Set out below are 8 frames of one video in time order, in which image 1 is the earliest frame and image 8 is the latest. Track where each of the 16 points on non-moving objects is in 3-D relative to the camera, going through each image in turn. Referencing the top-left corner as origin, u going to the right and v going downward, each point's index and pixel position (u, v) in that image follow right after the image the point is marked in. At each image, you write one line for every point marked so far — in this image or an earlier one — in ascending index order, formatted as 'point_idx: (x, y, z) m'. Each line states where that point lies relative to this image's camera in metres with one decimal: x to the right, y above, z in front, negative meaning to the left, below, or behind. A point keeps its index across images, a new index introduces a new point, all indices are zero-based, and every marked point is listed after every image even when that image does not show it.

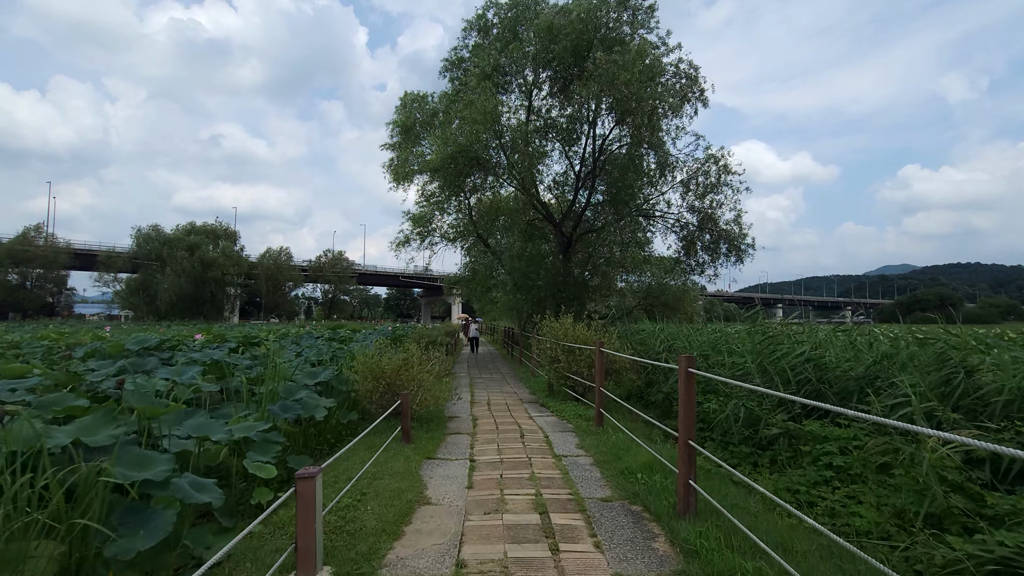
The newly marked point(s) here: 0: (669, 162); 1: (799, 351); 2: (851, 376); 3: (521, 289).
0: (+3.7, +3.0, +11.5) m
1: (+2.8, -0.6, +4.7) m
2: (+2.9, -0.8, +4.1) m
3: (+0.2, 0.0, +12.5) m
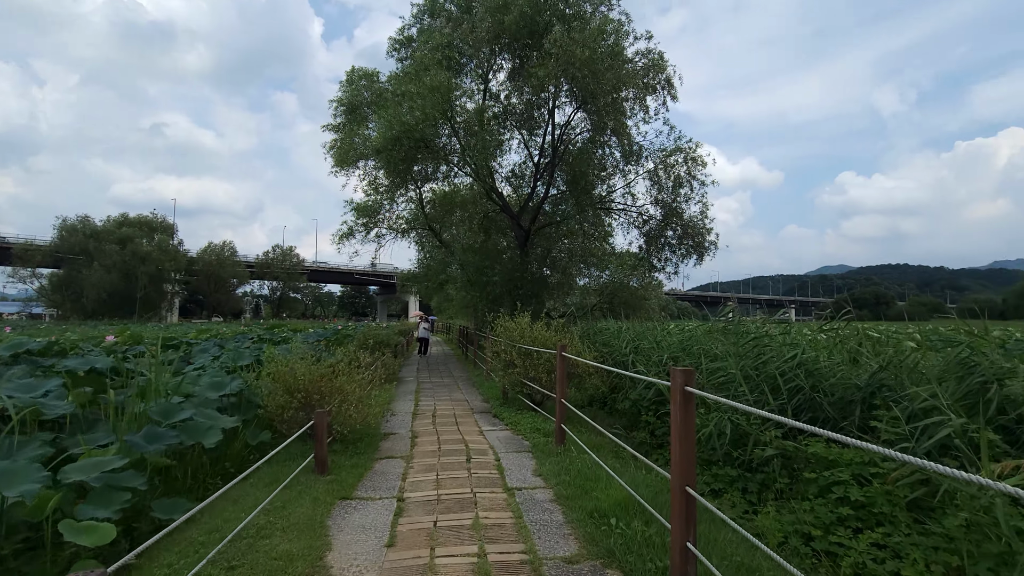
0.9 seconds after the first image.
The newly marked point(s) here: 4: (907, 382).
0: (+2.7, +3.0, +10.9) m
1: (+2.3, -0.6, +4.1) m
2: (+2.5, -0.7, +3.6) m
3: (-0.9, +0.1, +11.7) m
4: (+2.7, -0.6, +3.3) m
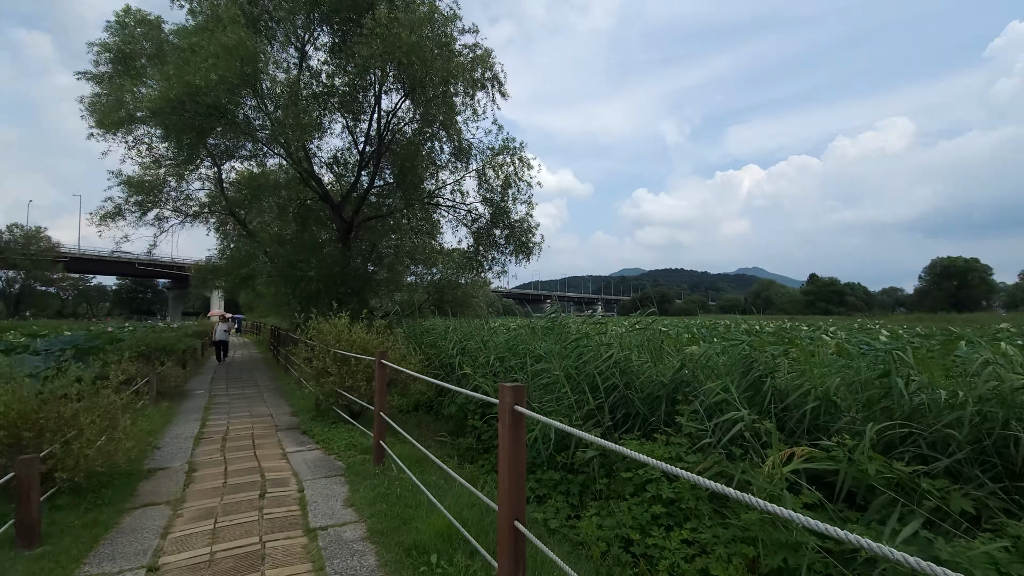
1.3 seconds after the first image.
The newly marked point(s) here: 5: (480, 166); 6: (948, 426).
0: (-1.0, +3.1, +10.8) m
1: (+0.8, -0.6, +4.3) m
2: (+1.1, -0.7, +3.8) m
3: (-4.7, +0.1, +10.4) m
4: (+1.4, -0.7, +3.6) m
5: (-0.7, +2.7, +11.0) m
6: (+2.3, -0.7, +2.6) m
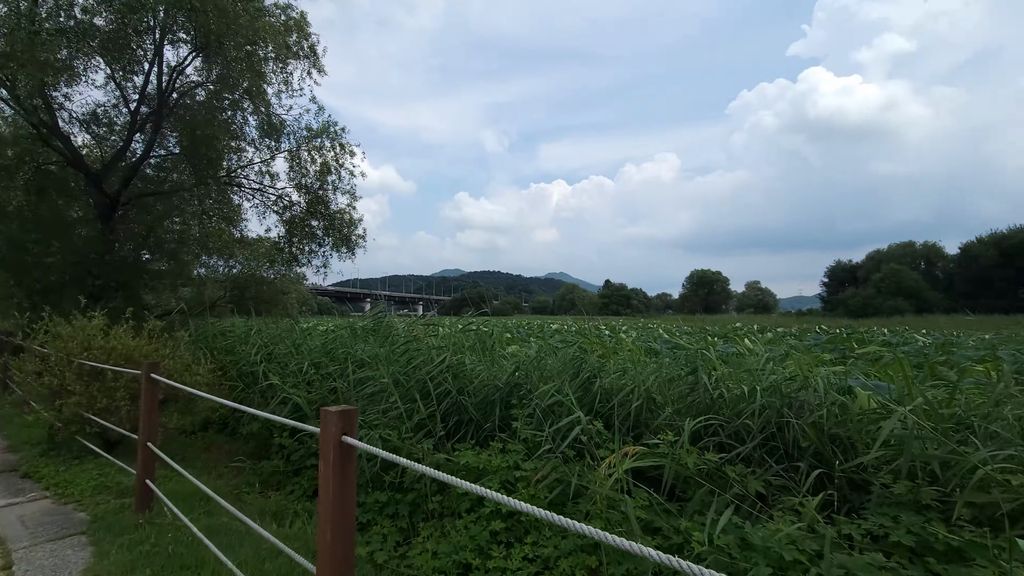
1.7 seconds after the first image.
0: (-4.5, +3.1, +9.5) m
1: (-0.6, -0.6, +4.0) m
2: (-0.1, -0.7, +3.7) m
3: (-7.9, +0.3, +7.8) m
4: (+0.2, -0.7, +3.6) m
5: (-4.3, +2.8, +9.7) m
6: (+1.4, -0.8, +2.9) m
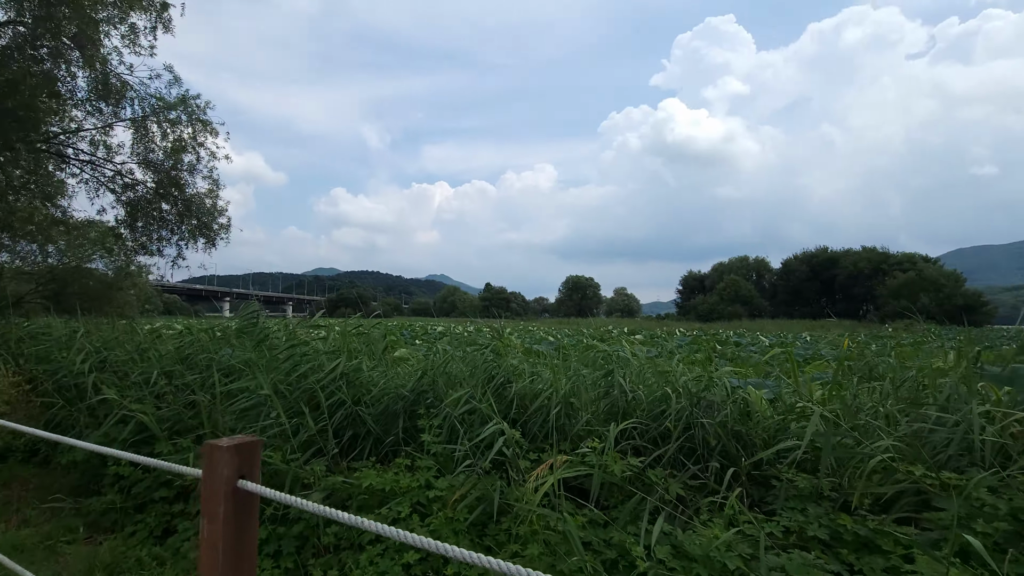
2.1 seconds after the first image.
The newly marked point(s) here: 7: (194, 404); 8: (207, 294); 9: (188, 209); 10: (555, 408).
0: (-6.4, +3.2, +7.9) m
1: (-1.3, -0.5, +3.5) m
2: (-0.8, -0.7, +3.3) m
3: (-9.3, +0.5, +5.4) m
4: (-0.4, -0.7, +3.3) m
5: (-6.2, +2.9, +8.2) m
6: (+0.9, -0.8, +2.9) m
7: (-2.5, -1.0, +4.0) m
8: (-10.9, -0.2, +17.6) m
9: (-5.8, +1.4, +8.8) m
10: (+0.3, -0.7, +3.0) m
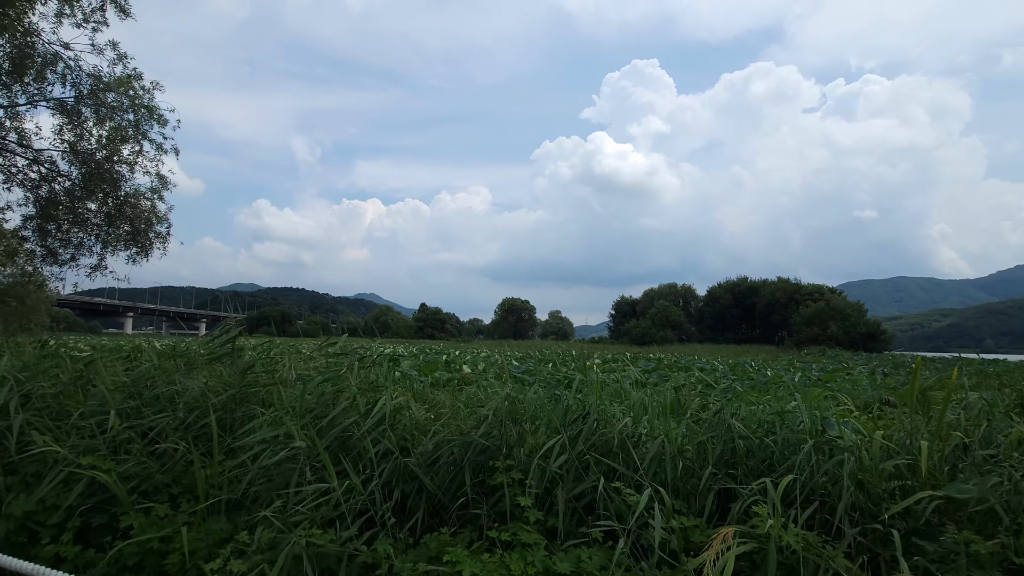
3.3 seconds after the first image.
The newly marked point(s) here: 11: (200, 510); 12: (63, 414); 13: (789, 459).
0: (-6.4, +3.1, +6.7) m
1: (-0.9, -0.7, +2.8) m
2: (-0.3, -0.8, +2.7) m
3: (-9.0, +0.5, +3.6) m
4: (0.0, -0.8, +2.7) m
5: (-6.3, +2.7, +6.9) m
6: (+1.4, -0.9, +2.5) m
7: (-2.1, -1.1, +3.1) m
8: (-12.3, -0.7, +15.5) m
9: (-6.0, +1.2, +7.5) m
10: (+0.8, -0.9, +2.5) m
11: (-1.6, -1.2, +2.5) m
12: (-3.1, -0.8, +3.4) m
13: (+1.5, -0.9, +2.5) m
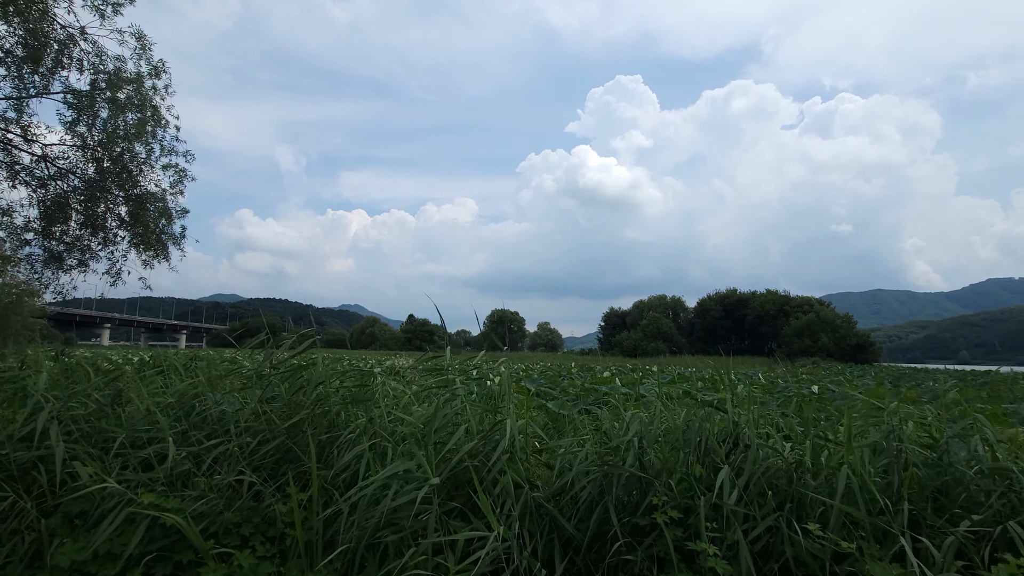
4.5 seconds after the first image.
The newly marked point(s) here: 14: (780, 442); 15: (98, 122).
0: (-5.8, +3.0, +6.2) m
1: (-0.2, -0.7, +2.4) m
2: (+0.4, -0.9, +2.3) m
3: (-8.3, +0.5, +3.0) m
4: (+0.7, -0.8, +2.3) m
5: (-5.7, +2.6, +6.5) m
6: (+2.1, -0.9, +2.2) m
7: (-1.5, -1.1, +2.6) m
8: (-12.0, -0.9, +14.7) m
9: (-5.4, +1.1, +7.0) m
10: (+1.5, -0.9, +2.1) m
11: (-0.9, -1.2, +2.1) m
12: (-2.4, -0.9, +2.9) m
13: (+2.1, -0.9, +2.2) m
14: (+1.4, -0.8, +2.5) m
15: (-5.6, +2.2, +6.6) m
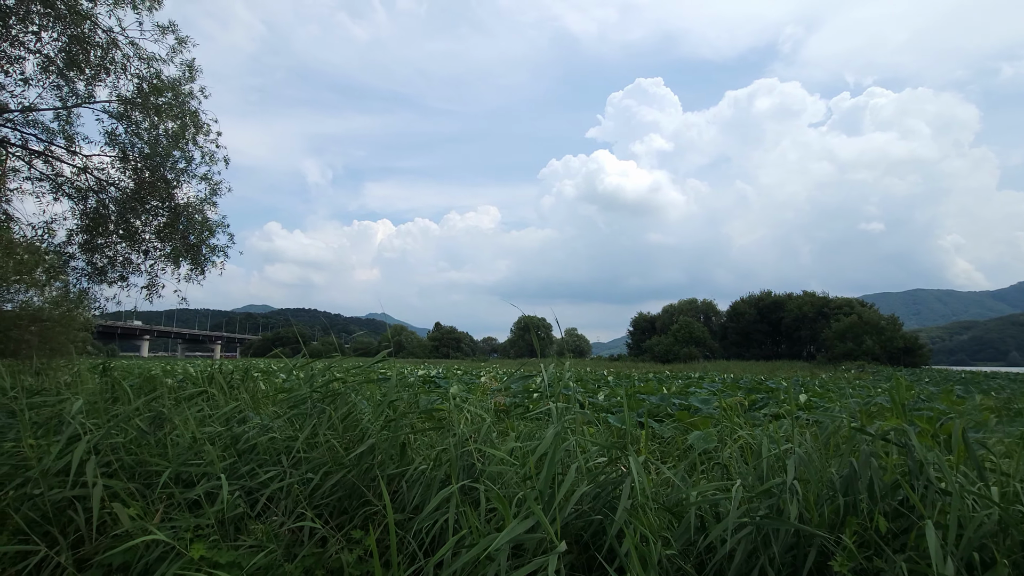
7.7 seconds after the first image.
0: (-5.2, +2.8, +6.0) m
1: (+0.3, -0.7, +2.0) m
2: (+0.9, -0.9, +1.8) m
3: (-7.8, +0.3, +3.0) m
4: (+1.2, -0.8, +1.8) m
5: (-5.1, +2.4, +6.3) m
6: (+2.5, -0.9, +1.6) m
7: (-1.0, -1.1, +2.2) m
8: (-10.9, -1.3, +14.8) m
9: (-4.7, +0.9, +6.9) m
10: (+1.9, -0.9, +1.6) m
11: (-0.4, -1.2, +1.7) m
12: (-1.9, -0.9, +2.6) m
13: (+2.6, -0.9, +1.6) m
14: (+1.8, -0.8, +2.0) m
15: (-5.0, +2.0, +6.5) m
